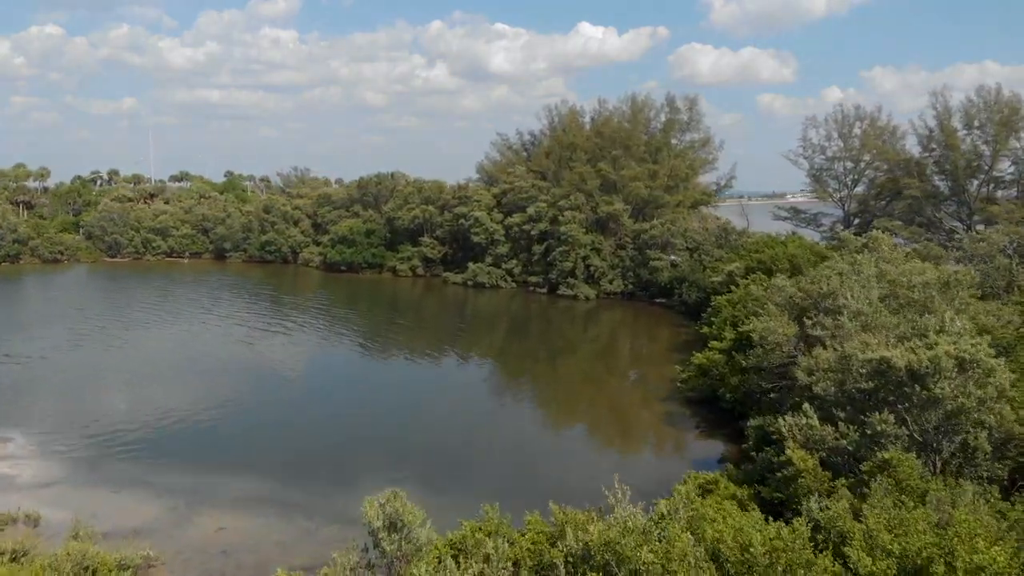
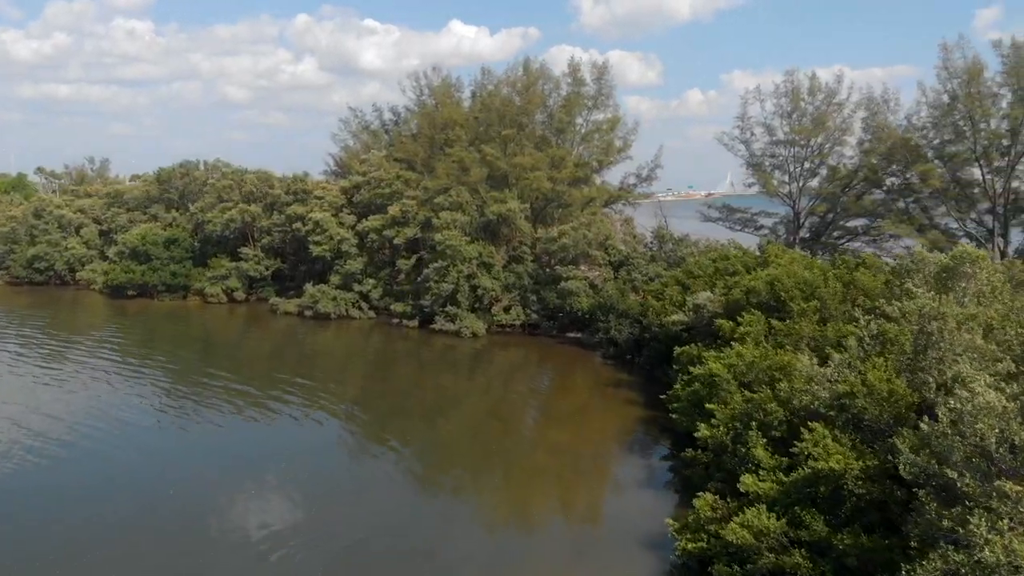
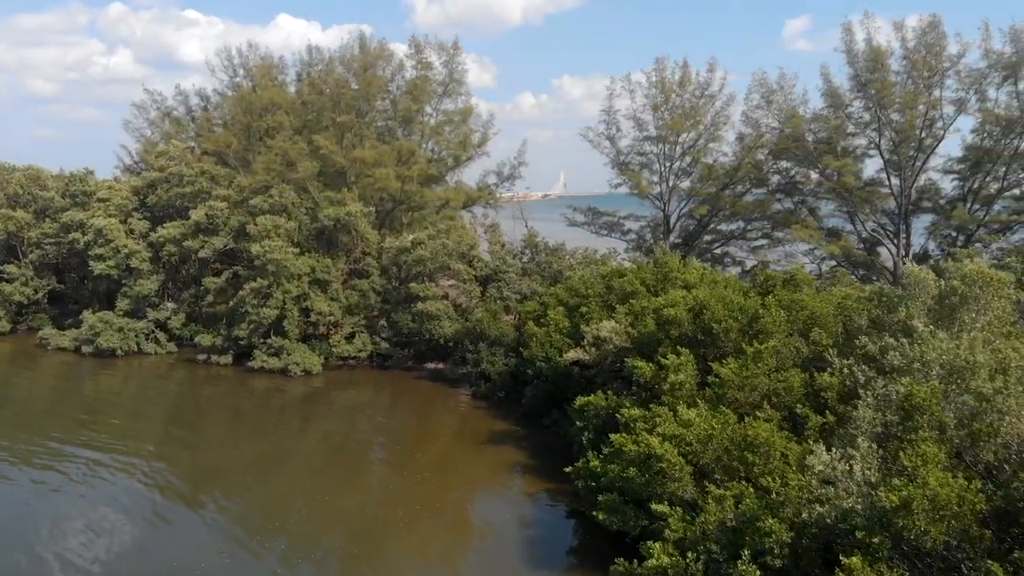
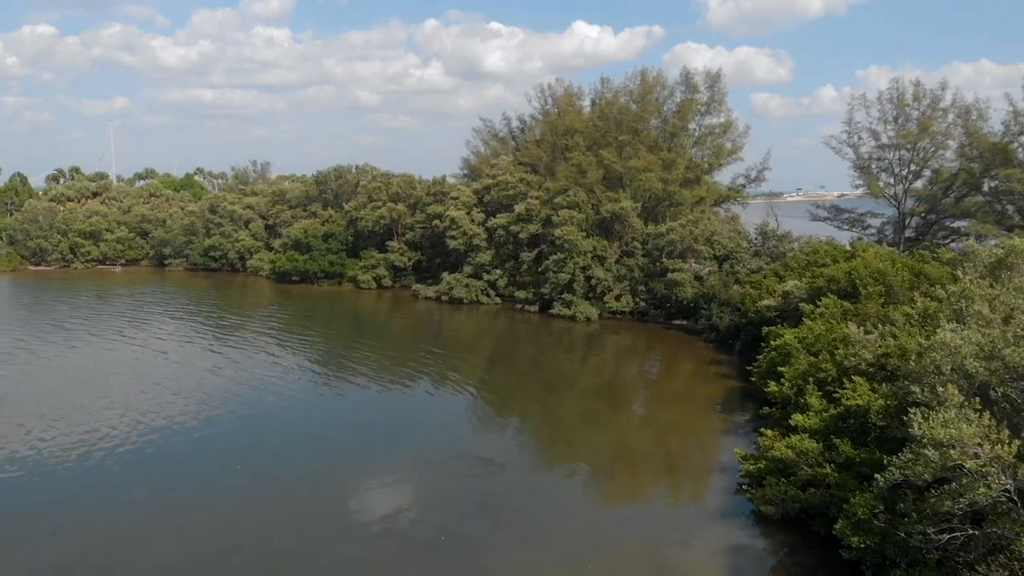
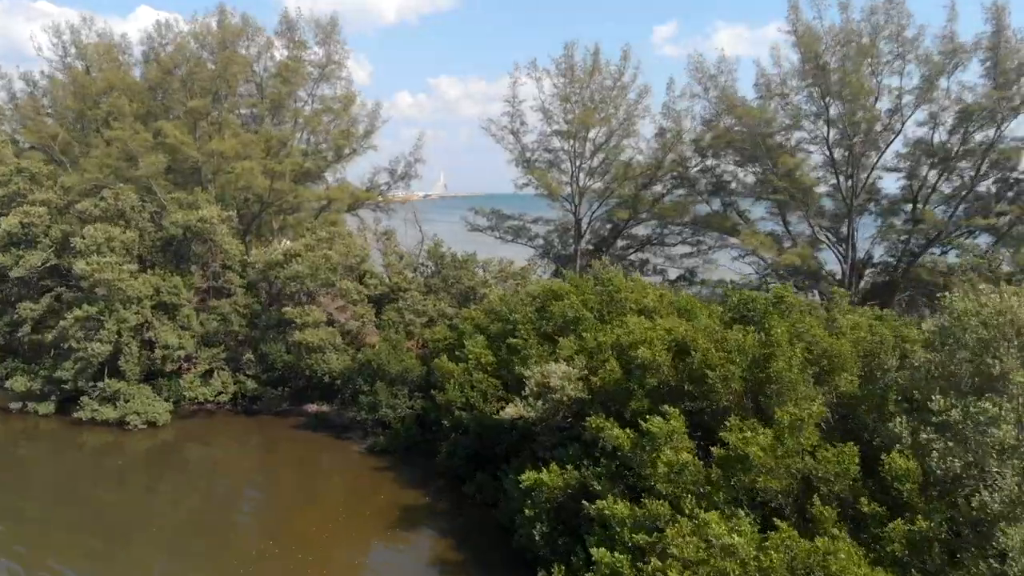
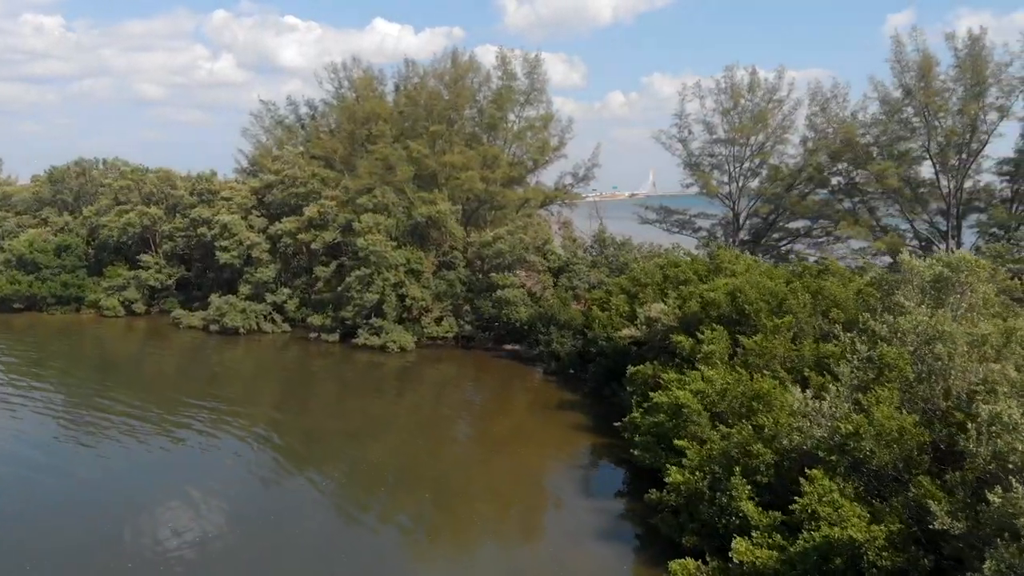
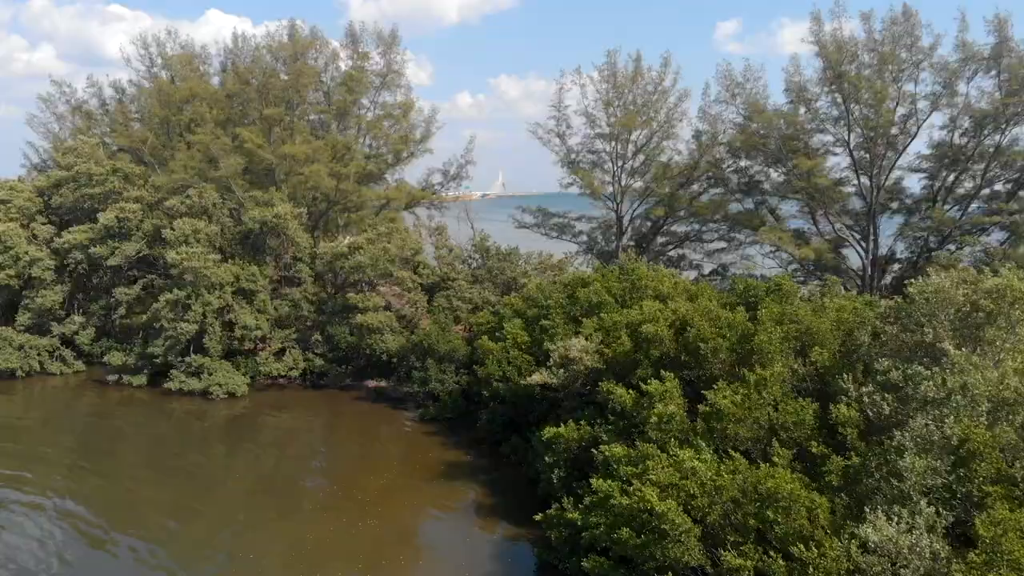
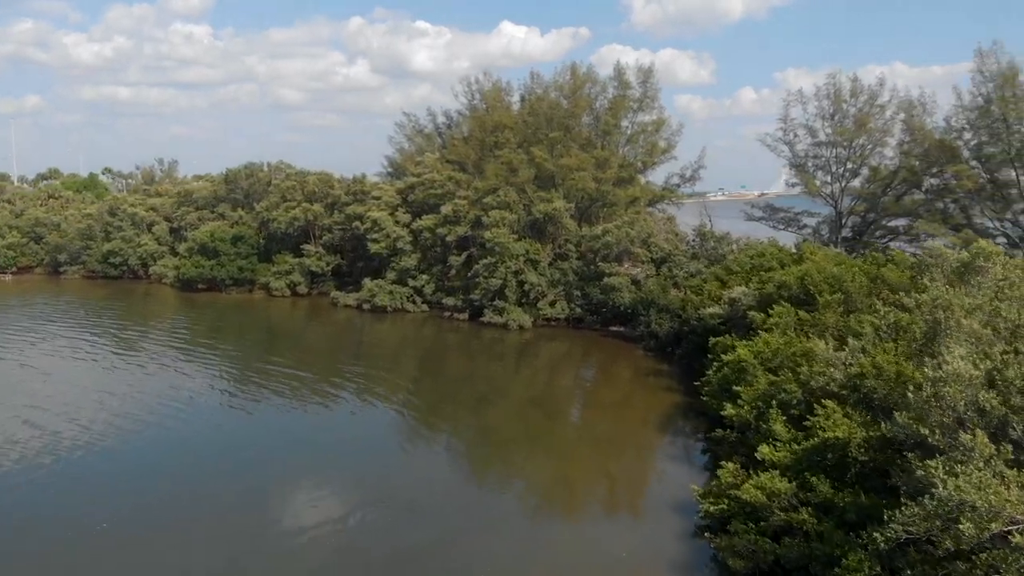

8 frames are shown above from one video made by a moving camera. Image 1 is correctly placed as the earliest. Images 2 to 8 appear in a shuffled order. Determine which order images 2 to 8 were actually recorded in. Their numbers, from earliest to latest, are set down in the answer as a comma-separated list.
4, 8, 2, 6, 3, 7, 5
